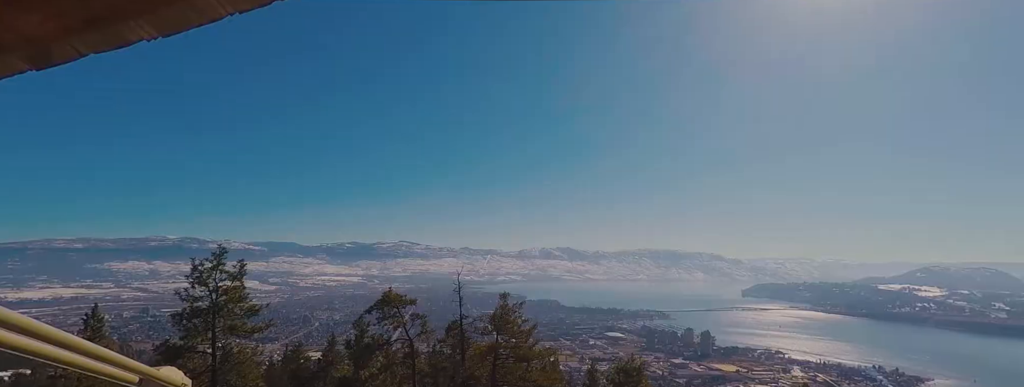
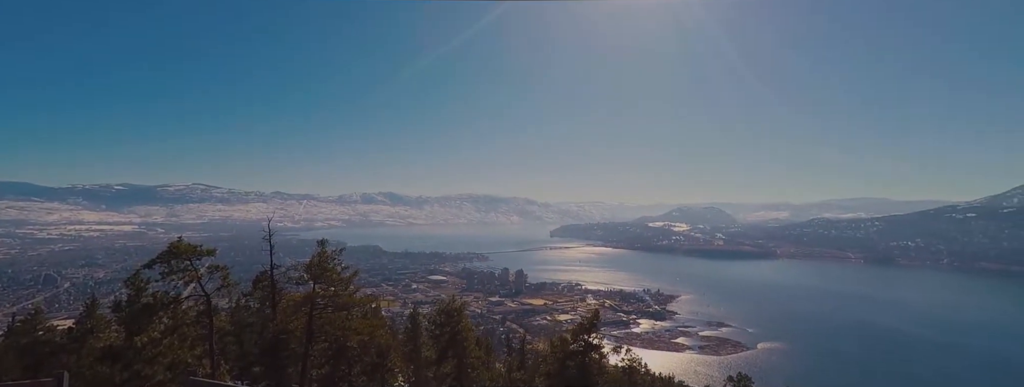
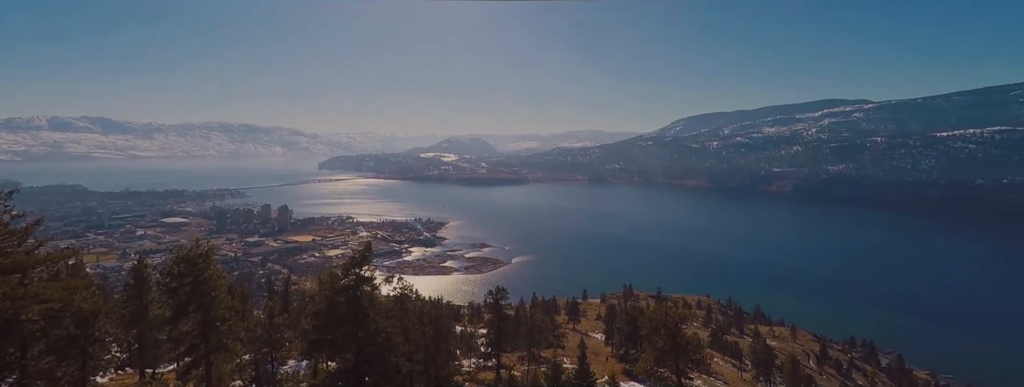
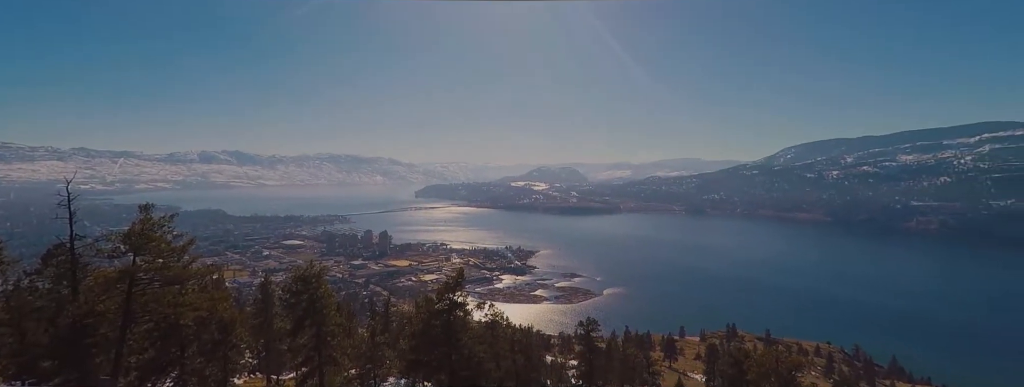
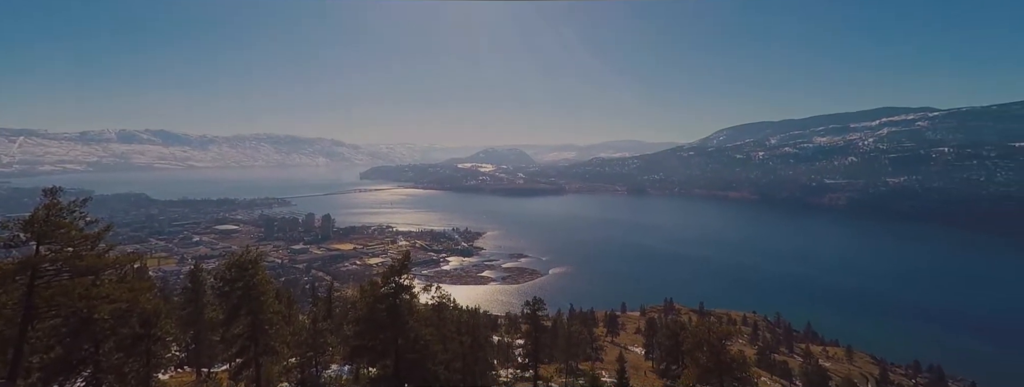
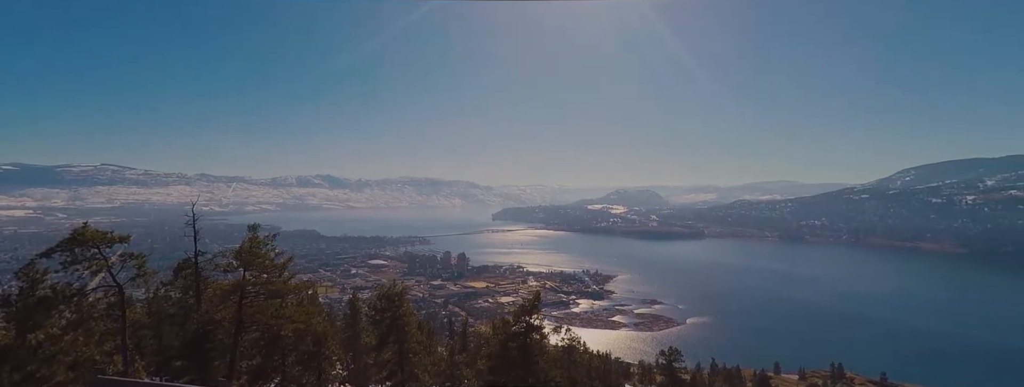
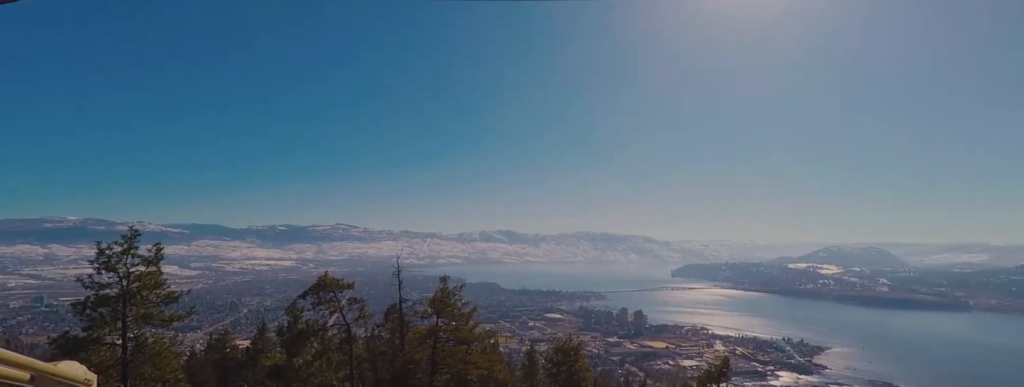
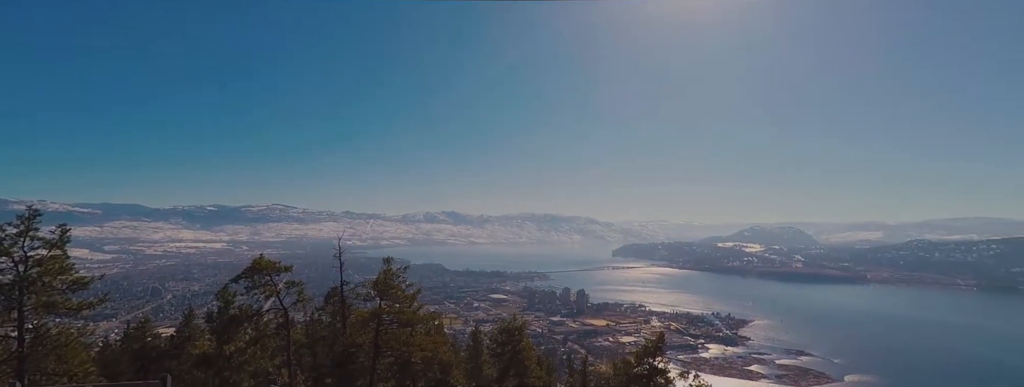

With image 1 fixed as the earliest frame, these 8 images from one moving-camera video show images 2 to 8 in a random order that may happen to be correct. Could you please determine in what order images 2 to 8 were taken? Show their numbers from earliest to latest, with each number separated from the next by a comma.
7, 8, 2, 6, 4, 5, 3
